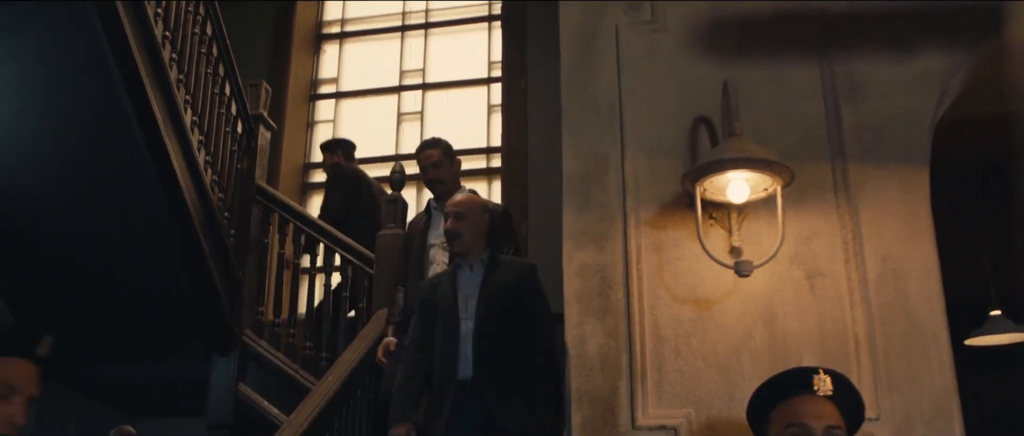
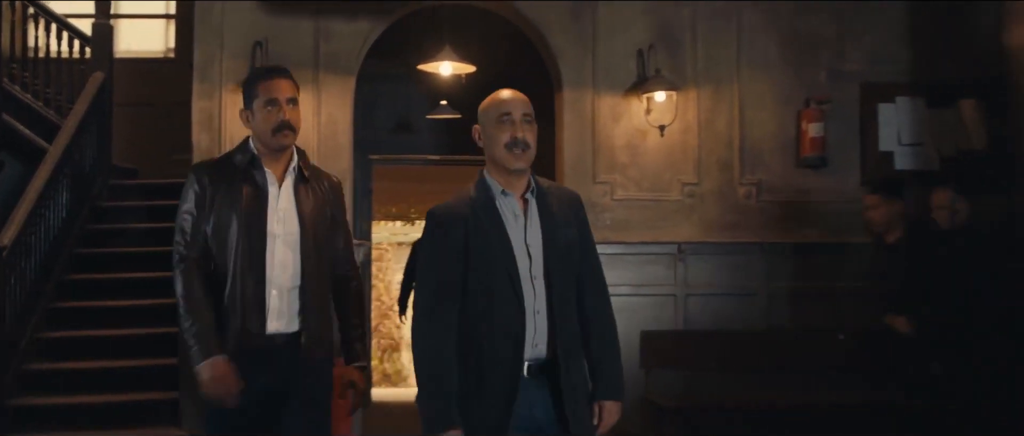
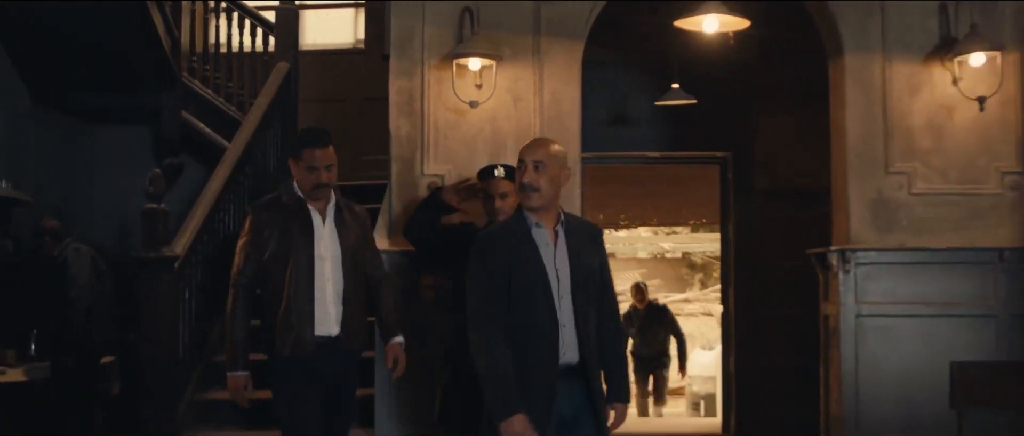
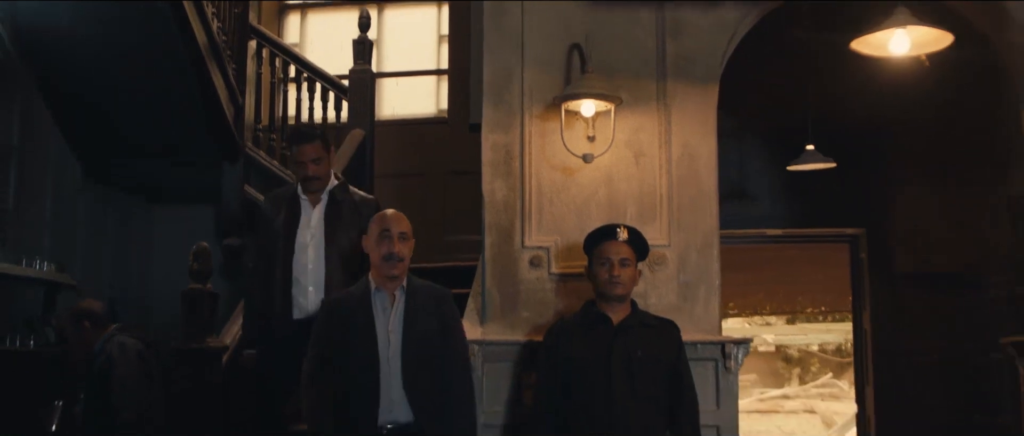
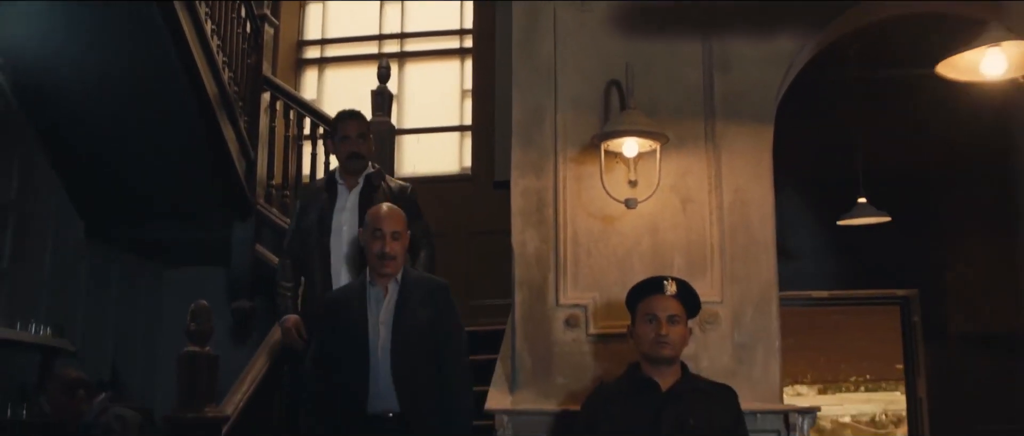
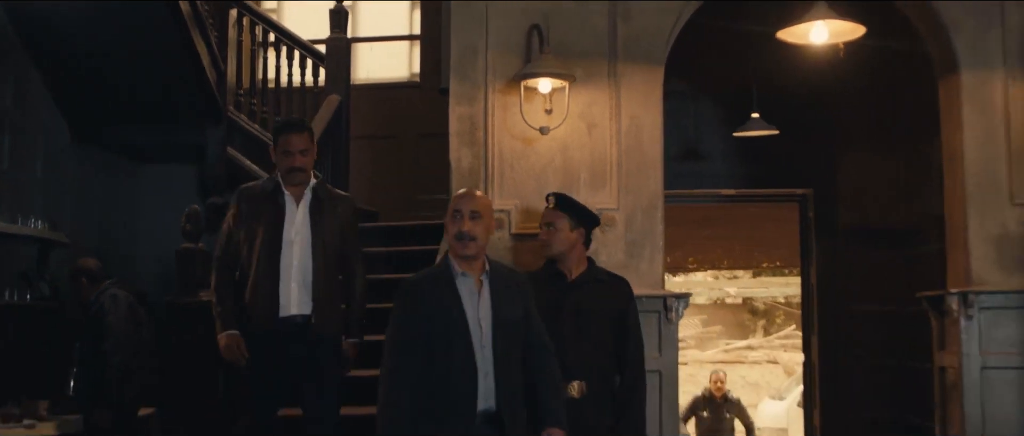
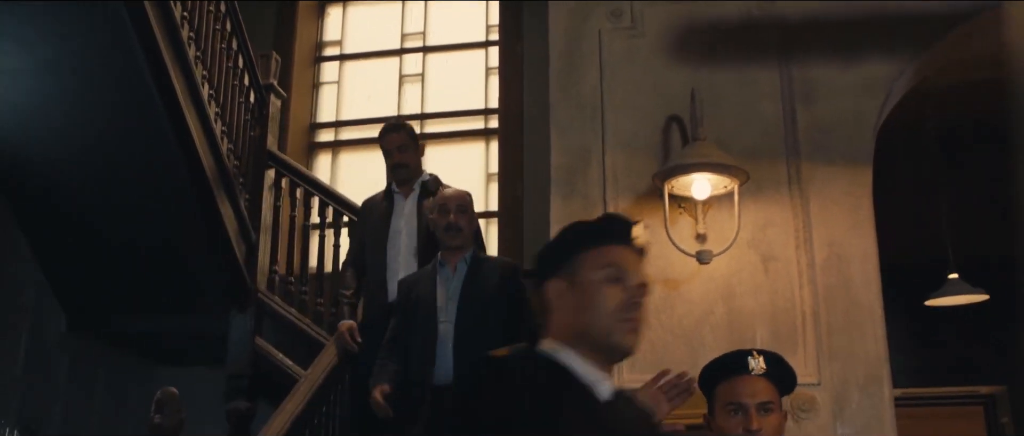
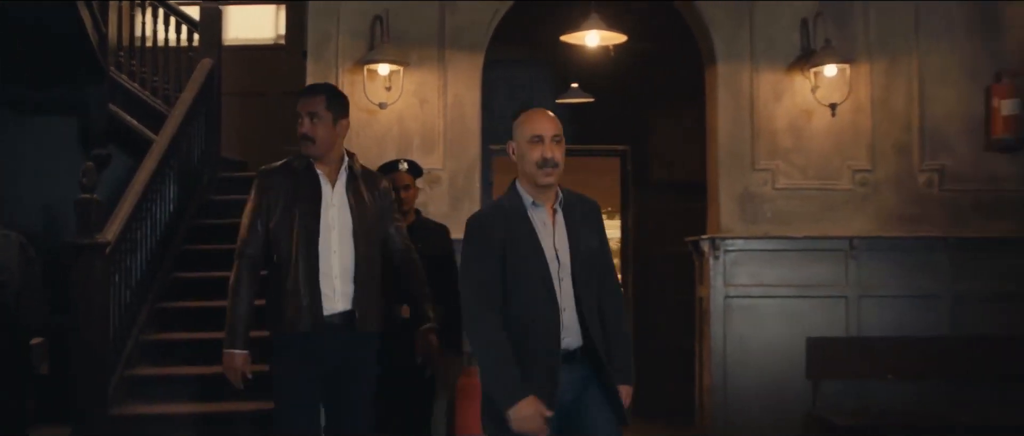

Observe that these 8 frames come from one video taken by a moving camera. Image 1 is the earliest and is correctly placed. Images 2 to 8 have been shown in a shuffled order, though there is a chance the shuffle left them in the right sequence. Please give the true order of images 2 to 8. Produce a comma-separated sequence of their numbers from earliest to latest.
7, 5, 4, 6, 3, 8, 2
